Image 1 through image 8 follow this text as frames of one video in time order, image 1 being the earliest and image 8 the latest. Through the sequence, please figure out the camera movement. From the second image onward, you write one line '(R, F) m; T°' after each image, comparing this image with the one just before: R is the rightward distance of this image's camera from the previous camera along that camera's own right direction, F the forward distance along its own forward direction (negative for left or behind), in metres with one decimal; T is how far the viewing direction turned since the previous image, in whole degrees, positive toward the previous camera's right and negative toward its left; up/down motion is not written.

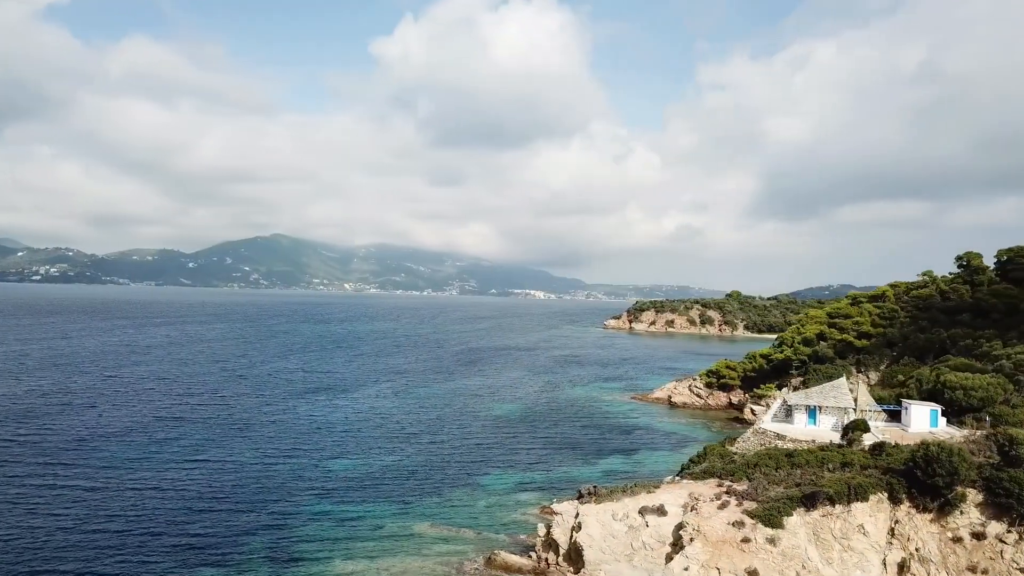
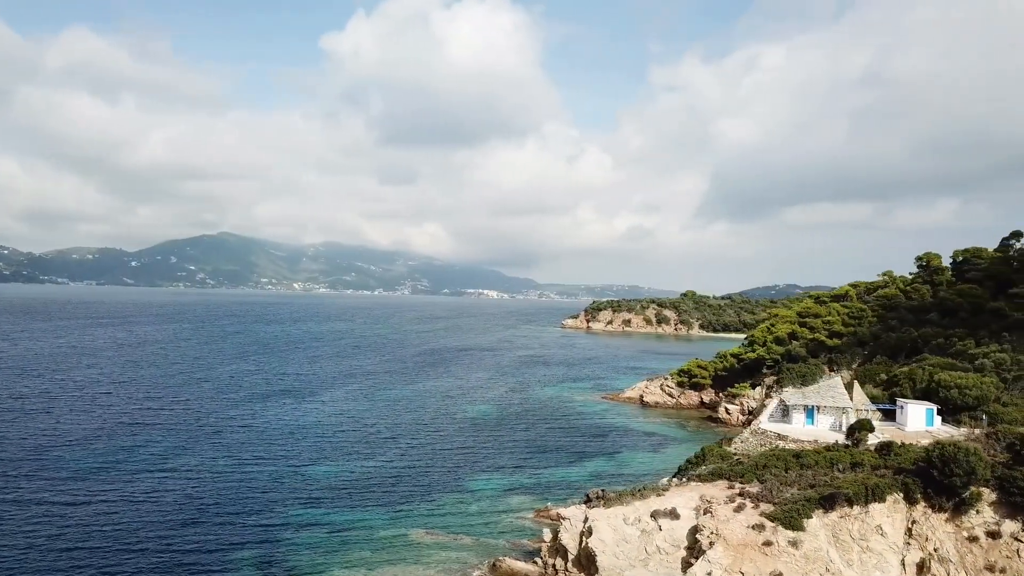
(-1.1, +0.5) m; +3°
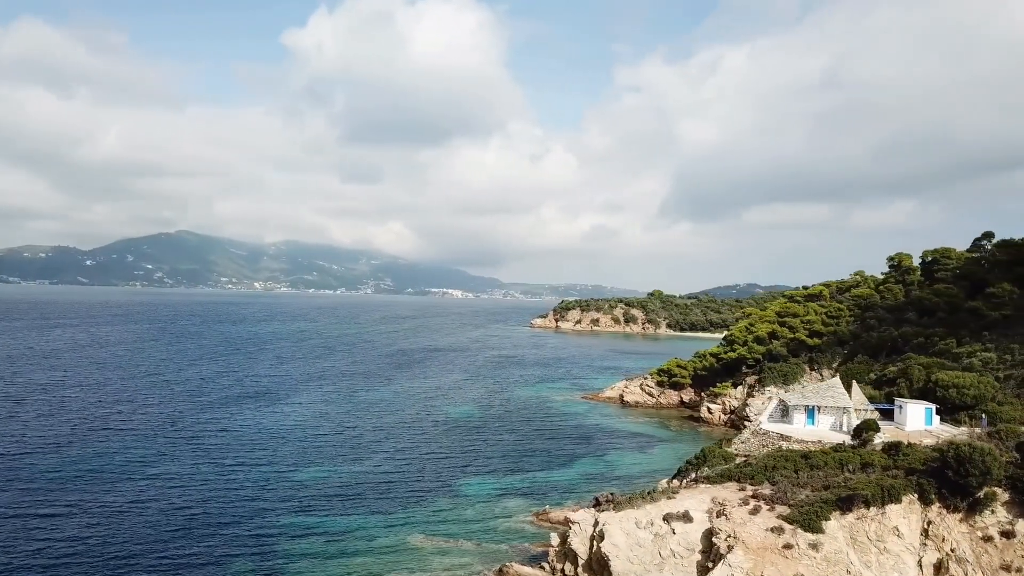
(-0.9, +0.4) m; +2°
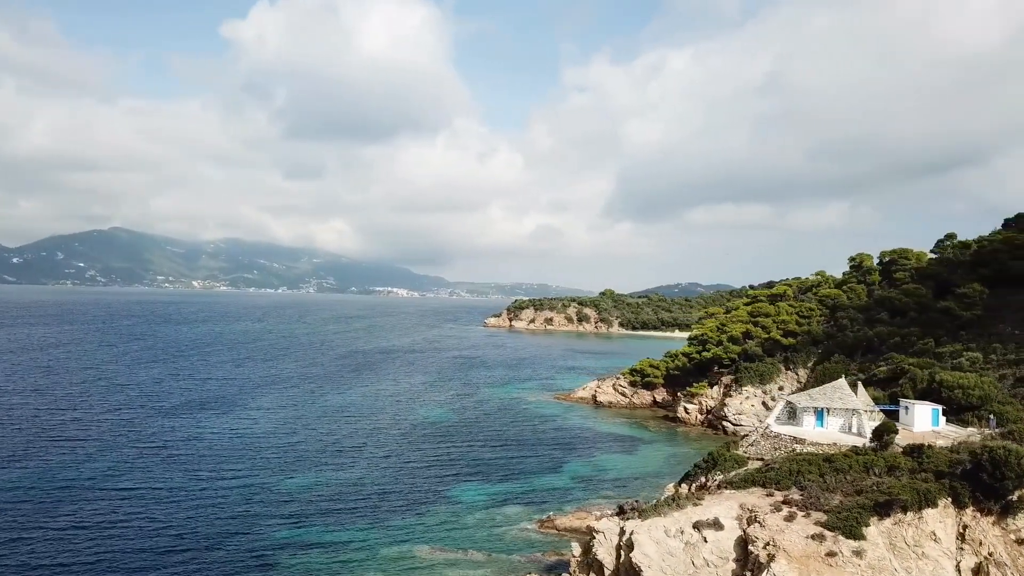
(-1.6, +0.7) m; +4°
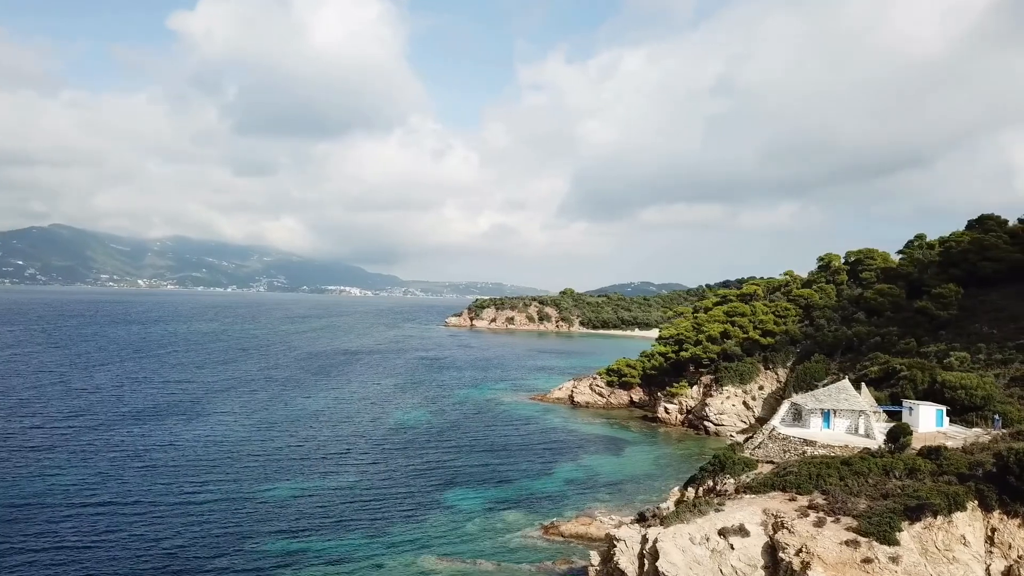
(-1.3, +0.6) m; +3°
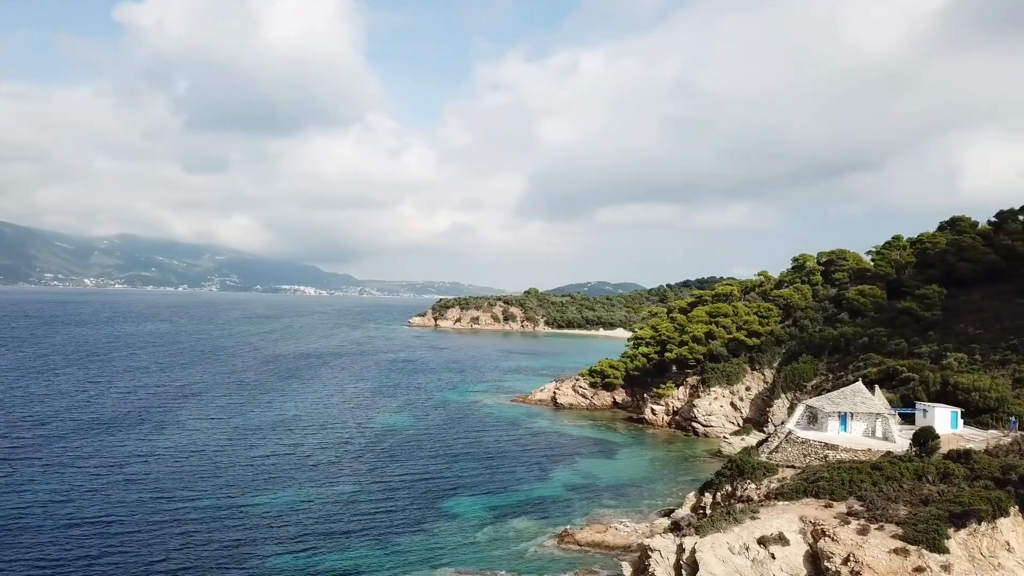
(-1.5, +0.6) m; +3°
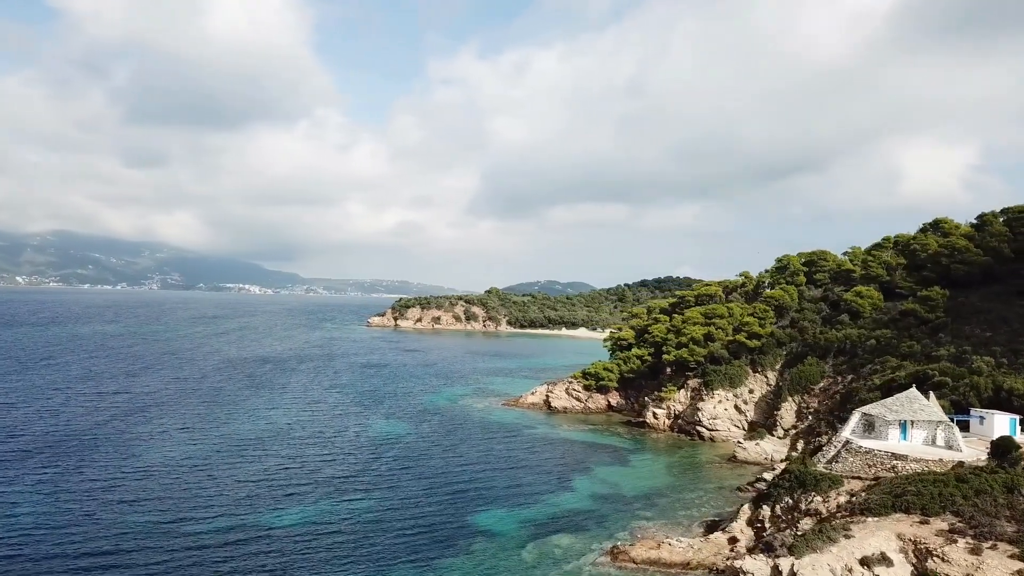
(-2.7, +1.0) m; +3°
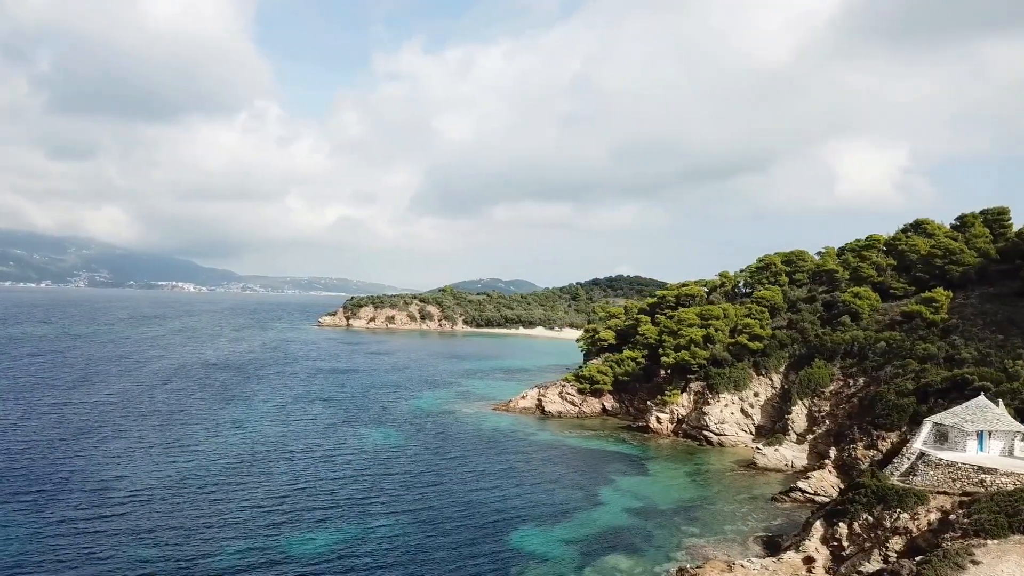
(-3.2, +1.3) m; +3°
